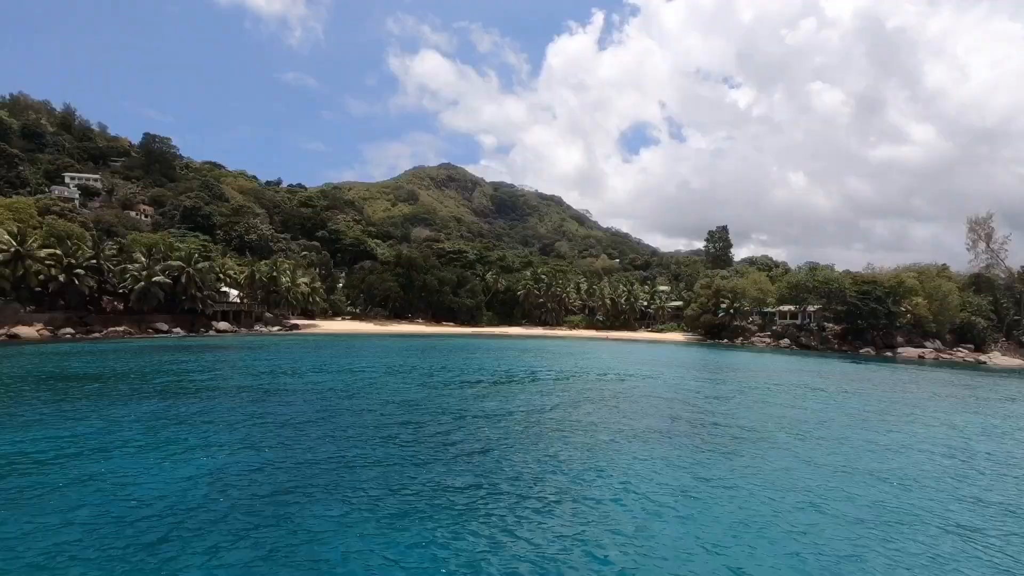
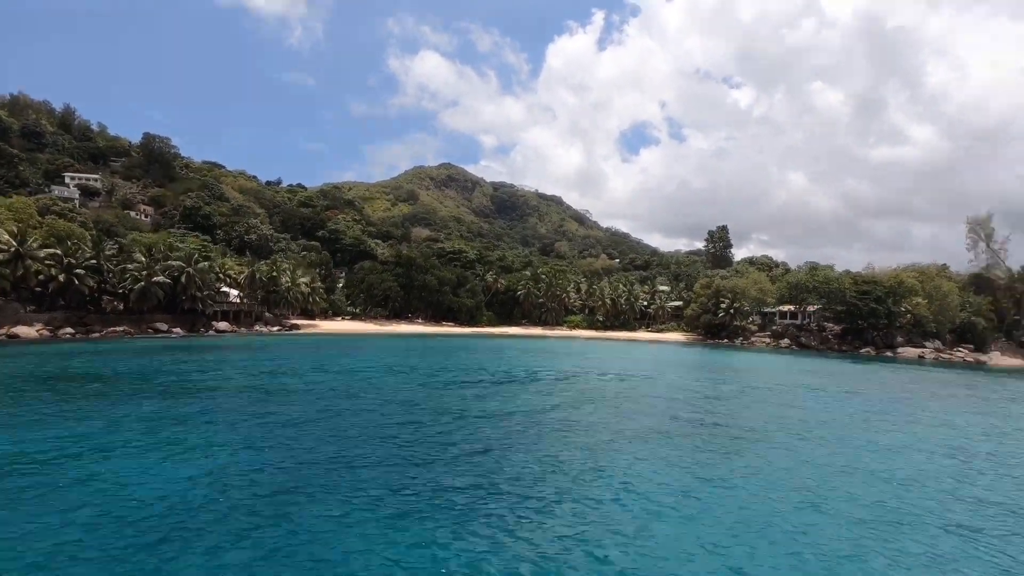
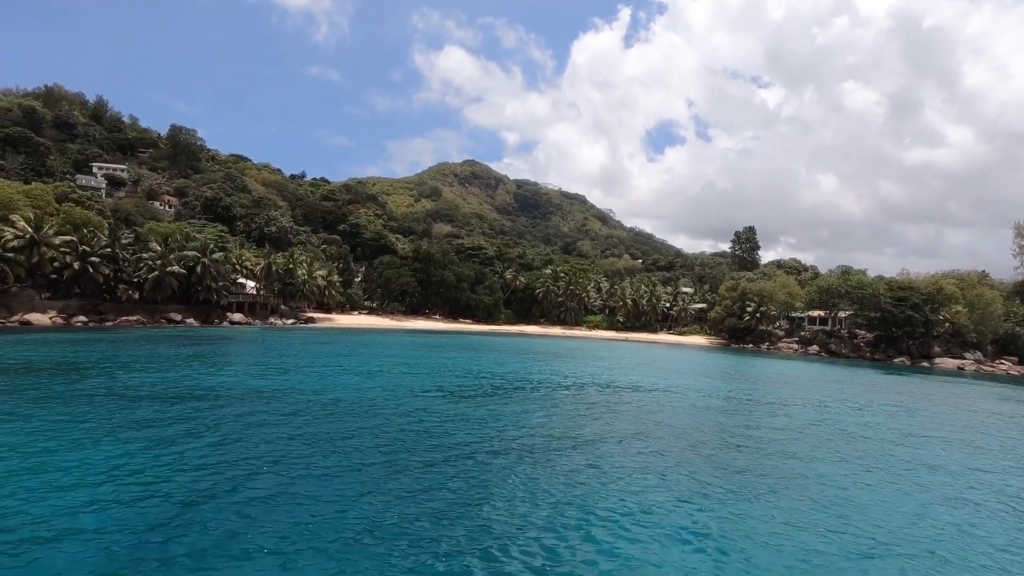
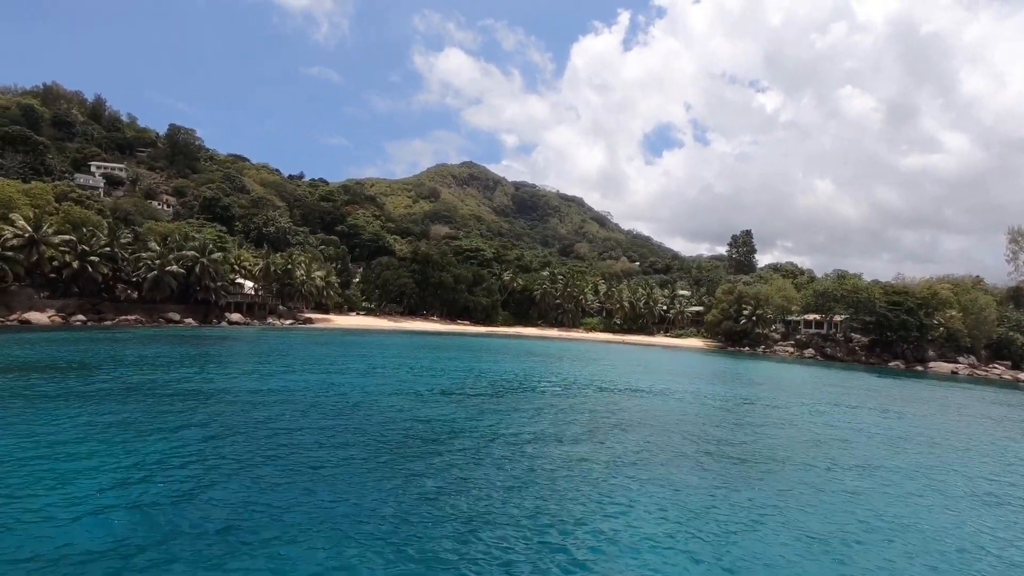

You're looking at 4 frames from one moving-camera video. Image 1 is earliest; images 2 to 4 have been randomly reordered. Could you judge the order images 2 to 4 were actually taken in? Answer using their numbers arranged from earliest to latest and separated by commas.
3, 2, 4
